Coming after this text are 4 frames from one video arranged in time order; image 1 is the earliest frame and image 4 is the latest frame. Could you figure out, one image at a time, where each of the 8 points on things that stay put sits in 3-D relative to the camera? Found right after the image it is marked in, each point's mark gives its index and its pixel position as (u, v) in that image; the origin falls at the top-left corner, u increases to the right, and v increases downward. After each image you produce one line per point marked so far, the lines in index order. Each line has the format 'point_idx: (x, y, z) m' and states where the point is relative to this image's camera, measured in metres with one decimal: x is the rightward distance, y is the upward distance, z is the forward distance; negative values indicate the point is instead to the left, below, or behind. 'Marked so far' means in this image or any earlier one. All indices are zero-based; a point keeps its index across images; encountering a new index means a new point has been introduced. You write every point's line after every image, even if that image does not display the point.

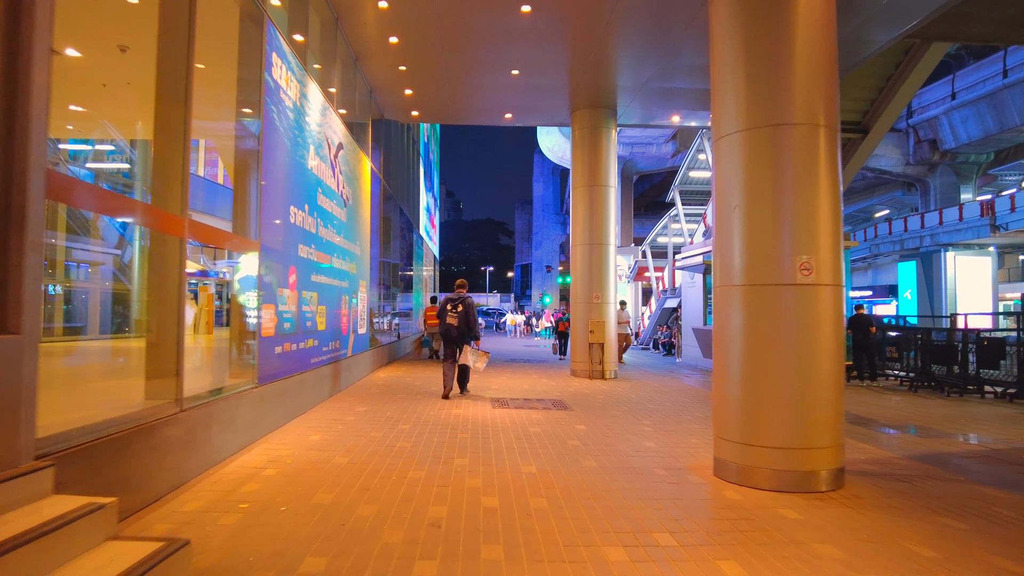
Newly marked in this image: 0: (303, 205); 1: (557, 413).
0: (-2.6, +1.0, +7.6) m
1: (+0.6, -1.6, +8.0) m
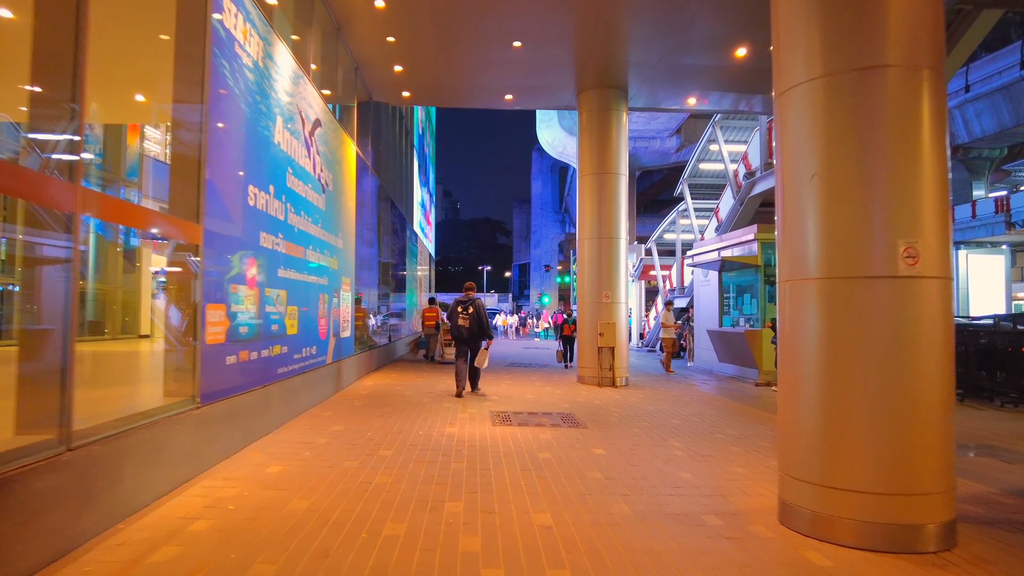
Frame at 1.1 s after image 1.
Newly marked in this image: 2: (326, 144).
0: (-2.5, +1.0, +6.4) m
1: (+0.6, -1.6, +6.8) m
2: (-2.6, +2.0, +8.8) m
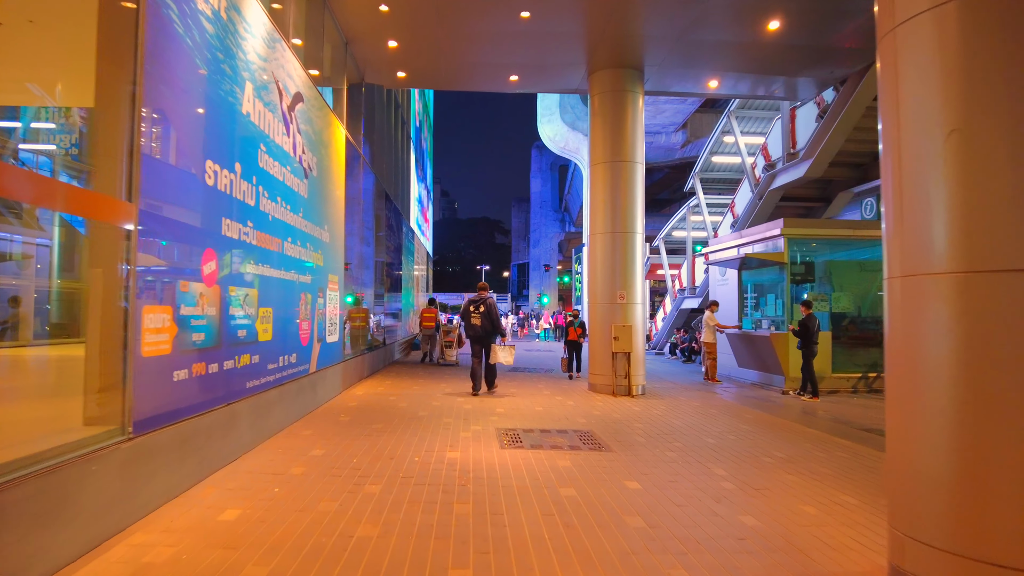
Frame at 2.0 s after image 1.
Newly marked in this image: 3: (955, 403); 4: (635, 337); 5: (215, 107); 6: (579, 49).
0: (-2.4, +1.1, +5.3) m
1: (+0.7, -1.6, +5.8) m
2: (-2.5, +2.0, +7.7) m
3: (+2.1, -0.5, +2.9) m
4: (+2.0, -0.8, +10.3) m
5: (-2.4, +1.5, +5.0) m
6: (+1.1, +4.0, +10.4) m
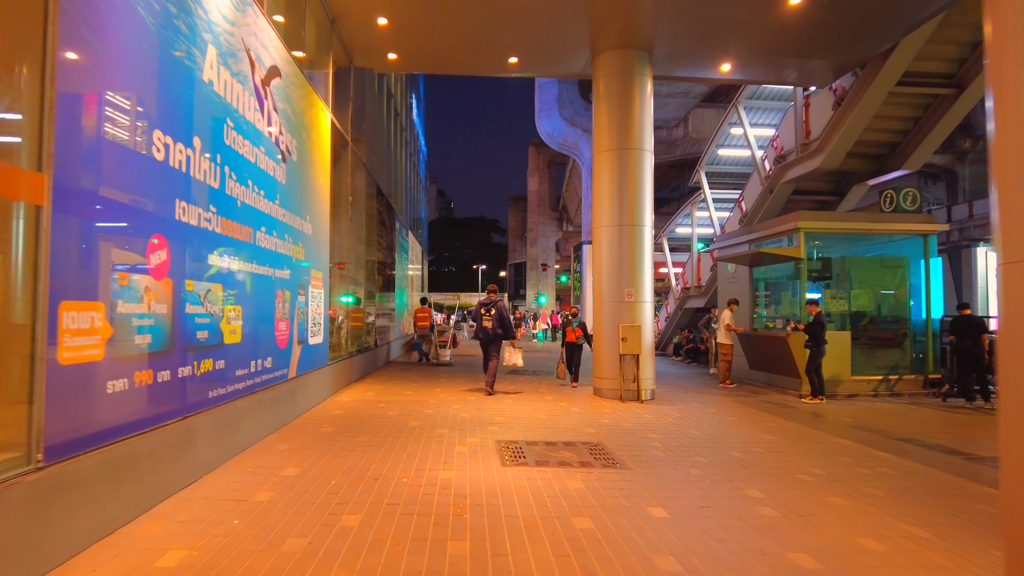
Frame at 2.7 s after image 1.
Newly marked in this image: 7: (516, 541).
0: (-2.4, +1.1, +4.6) m
1: (+0.8, -1.5, +5.1) m
2: (-2.5, +2.1, +7.0) m
3: (+2.1, -0.5, +2.2) m
4: (+2.0, -0.8, +9.6) m
5: (-2.4, +1.5, +4.3) m
6: (+1.1, +4.0, +9.7) m
7: (0.0, -1.5, +3.6) m
